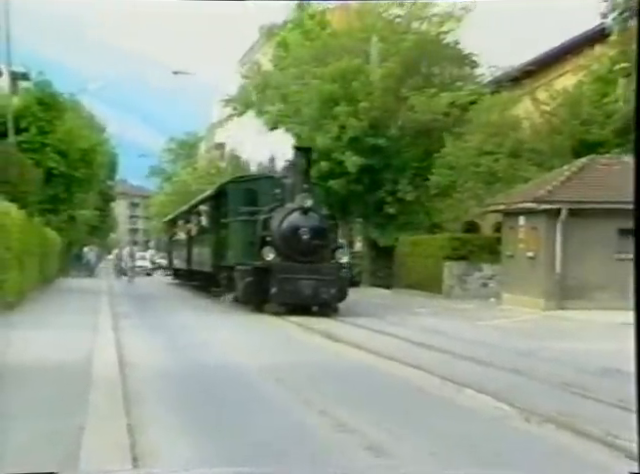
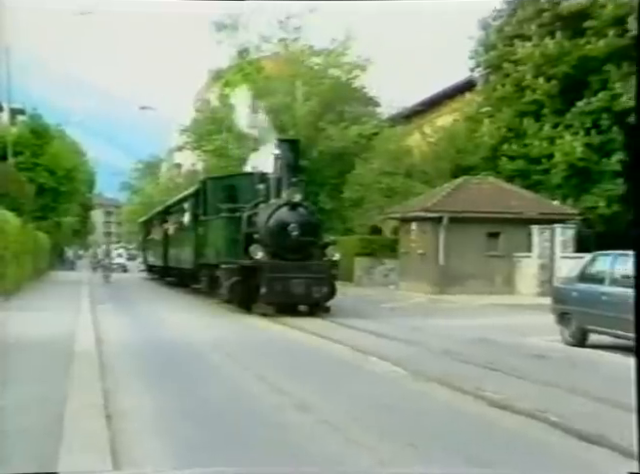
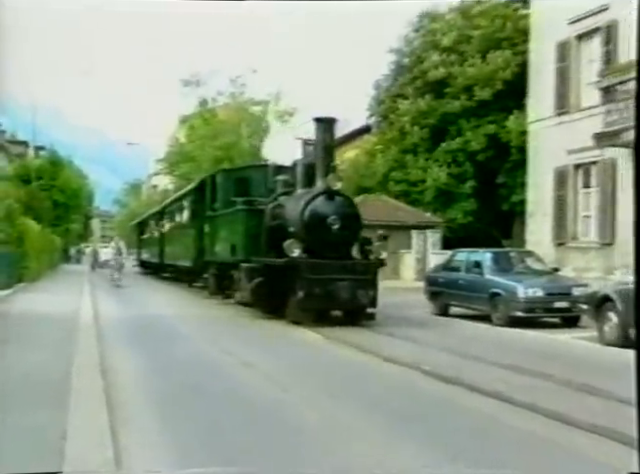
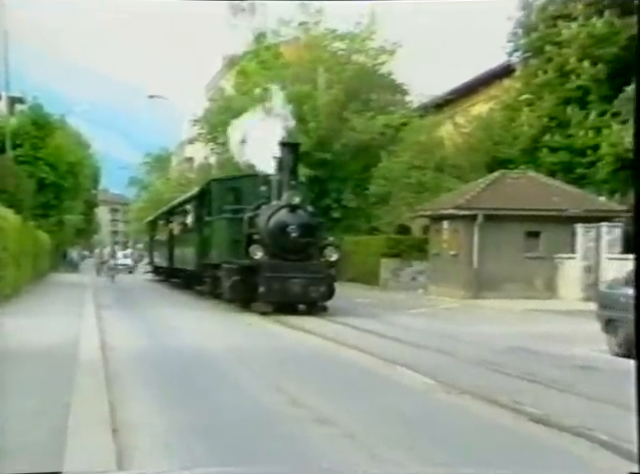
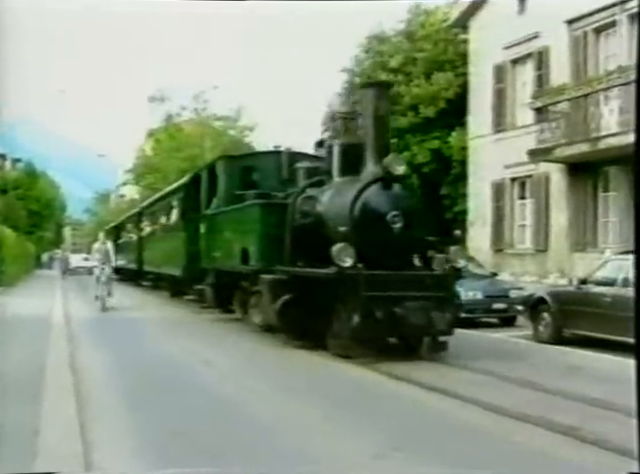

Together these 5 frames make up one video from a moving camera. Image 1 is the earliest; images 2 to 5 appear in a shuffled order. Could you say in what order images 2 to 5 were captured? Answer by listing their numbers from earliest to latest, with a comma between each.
4, 2, 3, 5
